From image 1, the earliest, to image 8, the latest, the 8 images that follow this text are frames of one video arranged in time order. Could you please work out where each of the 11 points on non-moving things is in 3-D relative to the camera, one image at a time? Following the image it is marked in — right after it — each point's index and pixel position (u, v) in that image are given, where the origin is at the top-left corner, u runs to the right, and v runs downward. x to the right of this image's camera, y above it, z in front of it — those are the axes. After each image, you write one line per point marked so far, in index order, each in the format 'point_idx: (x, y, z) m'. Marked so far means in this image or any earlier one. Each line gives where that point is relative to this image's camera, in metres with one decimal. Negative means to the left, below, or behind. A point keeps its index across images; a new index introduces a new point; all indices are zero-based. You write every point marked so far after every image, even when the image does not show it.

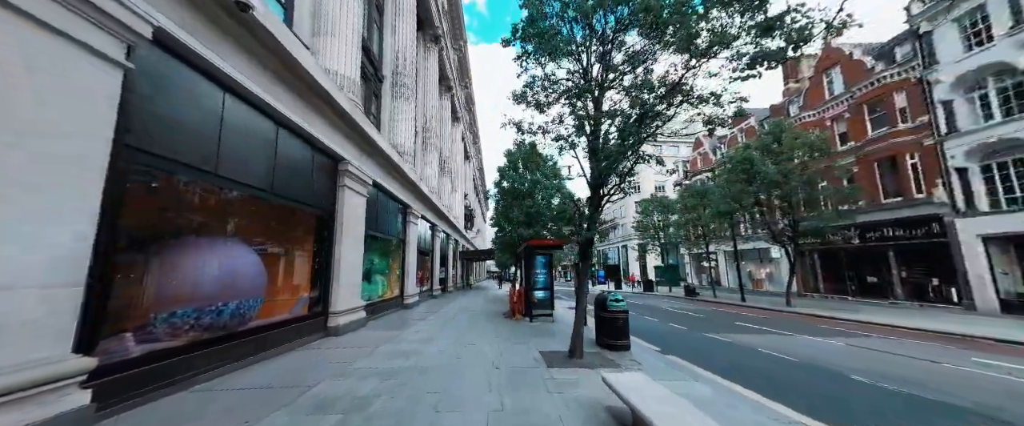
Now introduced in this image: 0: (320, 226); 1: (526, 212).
0: (-5.0, -0.3, +8.5) m
1: (+0.9, +0.1, +18.0) m
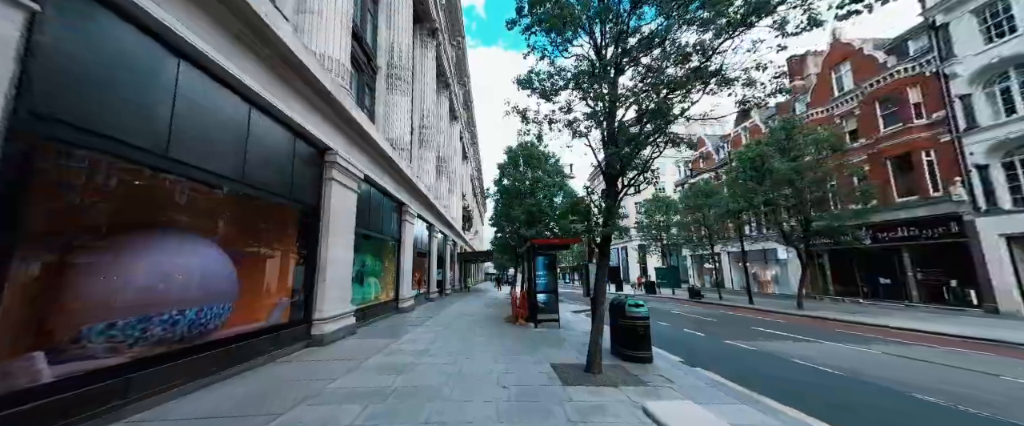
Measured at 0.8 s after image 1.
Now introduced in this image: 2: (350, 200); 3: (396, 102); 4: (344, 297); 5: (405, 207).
0: (-4.9, -0.2, +7.7) m
1: (+0.9, +0.1, +17.3) m
2: (-4.5, +0.4, +9.1) m
3: (-5.7, +5.5, +16.0) m
4: (-4.5, -2.2, +8.5) m
5: (-5.1, +0.3, +15.3) m
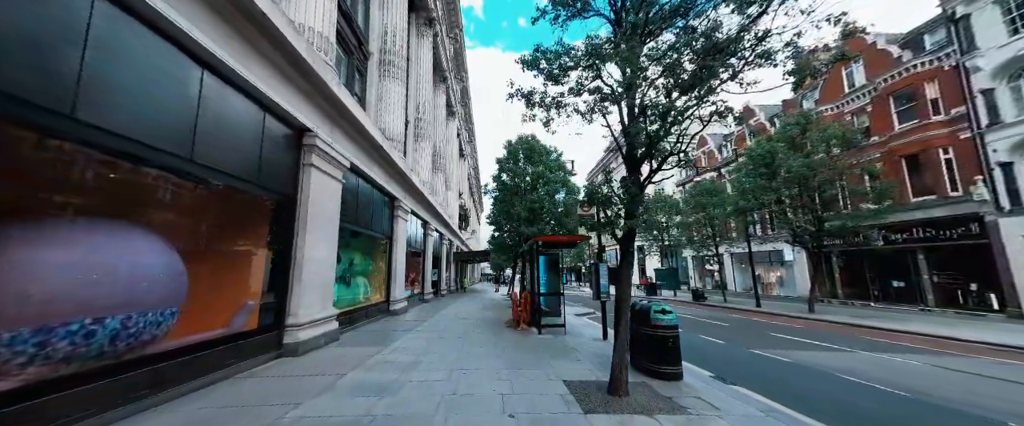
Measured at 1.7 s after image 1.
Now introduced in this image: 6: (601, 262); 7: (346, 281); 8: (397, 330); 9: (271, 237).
0: (-4.8, 0.0, +6.7) m
1: (+0.9, +0.2, +16.3) m
2: (-4.4, +0.6, +8.1) m
3: (-5.6, +5.7, +15.1) m
4: (-4.4, -2.0, +7.5) m
5: (-5.1, +0.5, +14.4) m
6: (+2.3, -1.3, +8.6) m
7: (-5.3, -2.2, +10.3) m
8: (-3.5, -3.5, +9.8) m
9: (-4.8, -0.5, +6.5) m
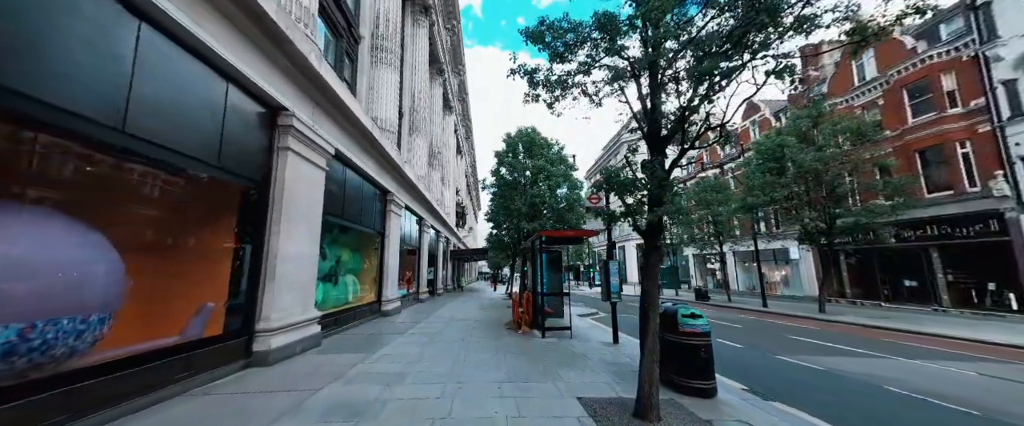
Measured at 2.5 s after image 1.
0: (-4.7, +0.2, +5.9) m
1: (+0.9, +0.5, +15.6) m
2: (-4.4, +0.8, +7.3) m
3: (-5.6, +5.9, +14.2) m
4: (-4.4, -1.8, +6.7) m
5: (-5.1, +0.7, +13.5) m
6: (+2.4, -1.1, +7.8) m
7: (-5.3, -1.9, +9.5) m
8: (-3.4, -3.3, +9.0) m
9: (-4.7, -0.3, +5.7) m
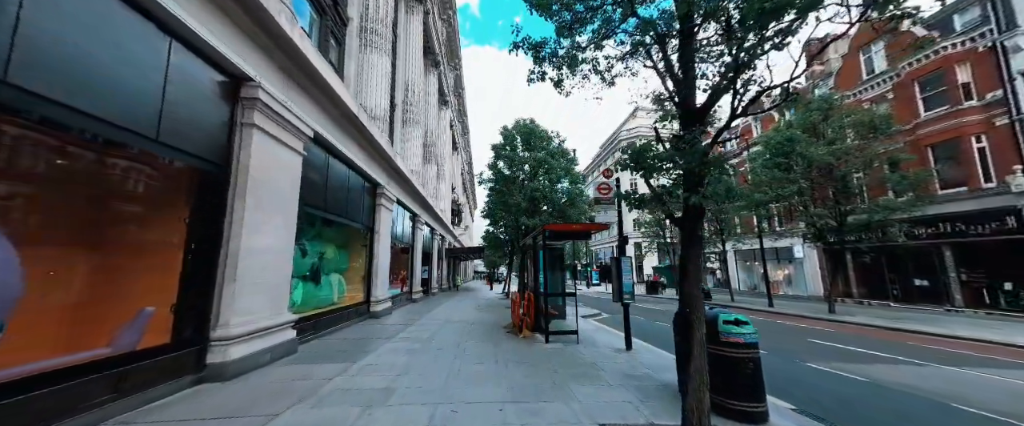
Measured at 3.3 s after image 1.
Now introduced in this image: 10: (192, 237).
0: (-4.7, +0.4, +5.0) m
1: (+0.8, +0.7, +14.7) m
2: (-4.4, +1.0, +6.4) m
3: (-5.7, +6.1, +13.3) m
4: (-4.3, -1.6, +5.9) m
5: (-5.1, +0.9, +12.6) m
6: (+2.4, -0.9, +7.0) m
7: (-5.3, -1.7, +8.6) m
8: (-3.4, -3.1, +8.2) m
9: (-4.7, -0.1, +4.8) m
10: (-4.6, -0.4, +4.8) m
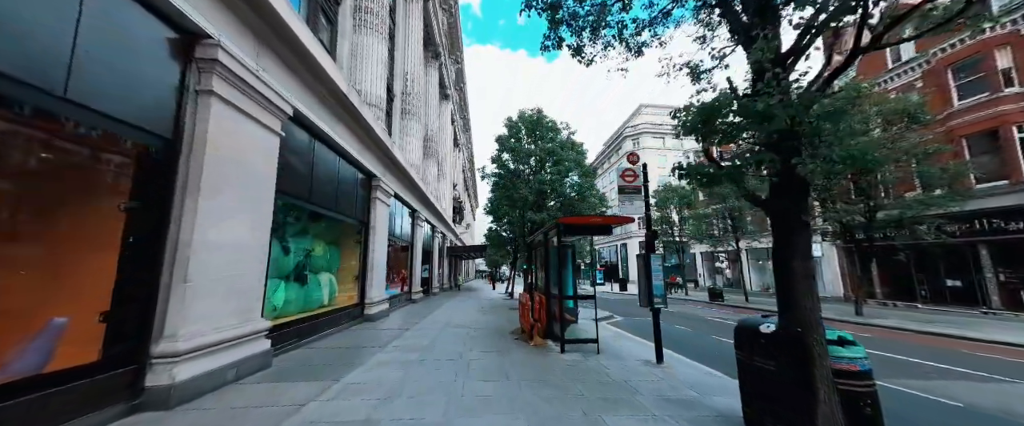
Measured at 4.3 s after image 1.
0: (-4.5, +0.6, +4.0) m
1: (+1.0, +0.9, +13.8) m
2: (-4.1, +1.1, +5.4) m
3: (-5.4, +6.3, +12.3) m
4: (-4.1, -1.4, +4.9) m
5: (-4.9, +1.1, +11.7) m
6: (+2.6, -0.7, +6.1) m
7: (-5.1, -1.5, +7.7) m
8: (-3.2, -2.9, +7.2) m
9: (-4.5, +0.1, +3.8) m
10: (-4.4, -0.2, +3.8) m
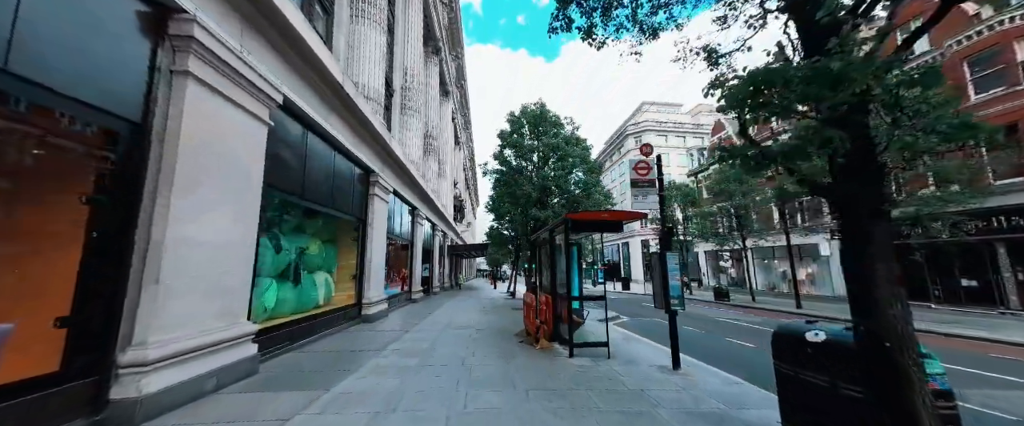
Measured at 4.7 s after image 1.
0: (-4.4, +0.6, +3.6) m
1: (+1.1, +1.0, +13.3) m
2: (-4.1, +1.2, +5.0) m
3: (-5.3, +6.5, +11.9) m
4: (-4.0, -1.3, +4.5) m
5: (-4.8, +1.3, +11.3) m
6: (+2.7, -0.7, +5.6) m
7: (-5.0, -1.5, +7.3) m
8: (-3.1, -2.8, +6.8) m
9: (-4.4, +0.2, +3.4) m
10: (-4.3, -0.1, +3.4) m
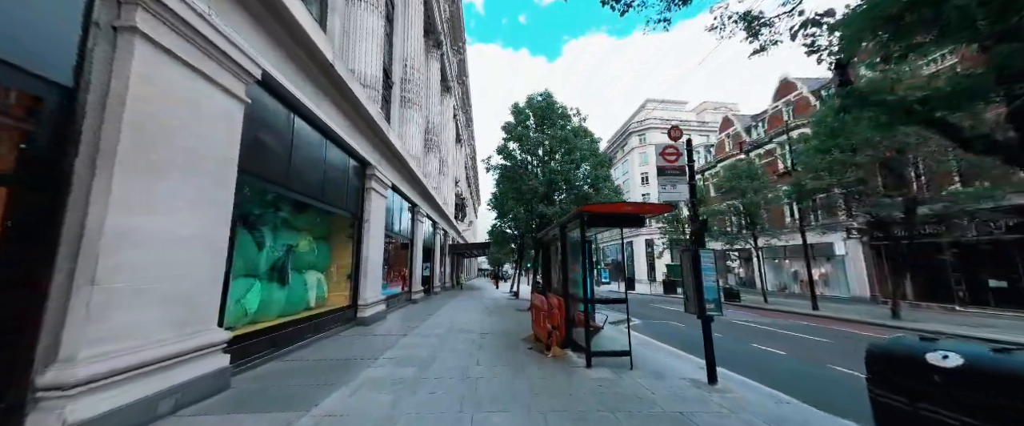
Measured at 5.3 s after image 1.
0: (-4.2, +0.8, +2.9) m
1: (+1.3, +1.1, +12.6) m
2: (-3.9, +1.4, +4.3) m
3: (-5.1, +6.6, +11.2) m
4: (-3.9, -1.2, +3.8) m
5: (-4.6, +1.4, +10.6) m
6: (+2.9, -0.5, +4.9) m
7: (-4.8, -1.3, +6.6) m
8: (-3.0, -2.7, +6.1) m
9: (-4.2, +0.3, +2.7) m
10: (-4.1, 0.0, +2.7) m
